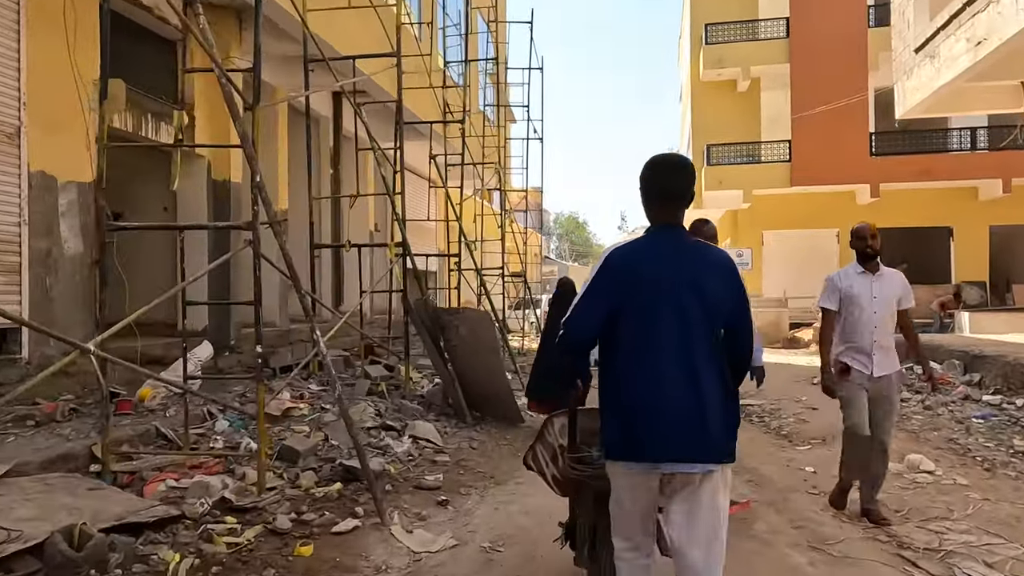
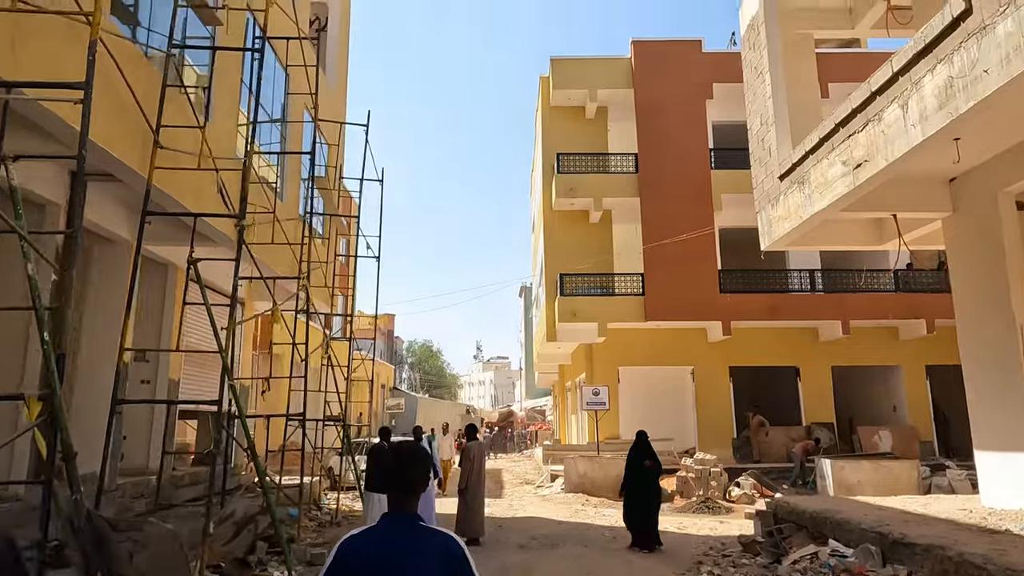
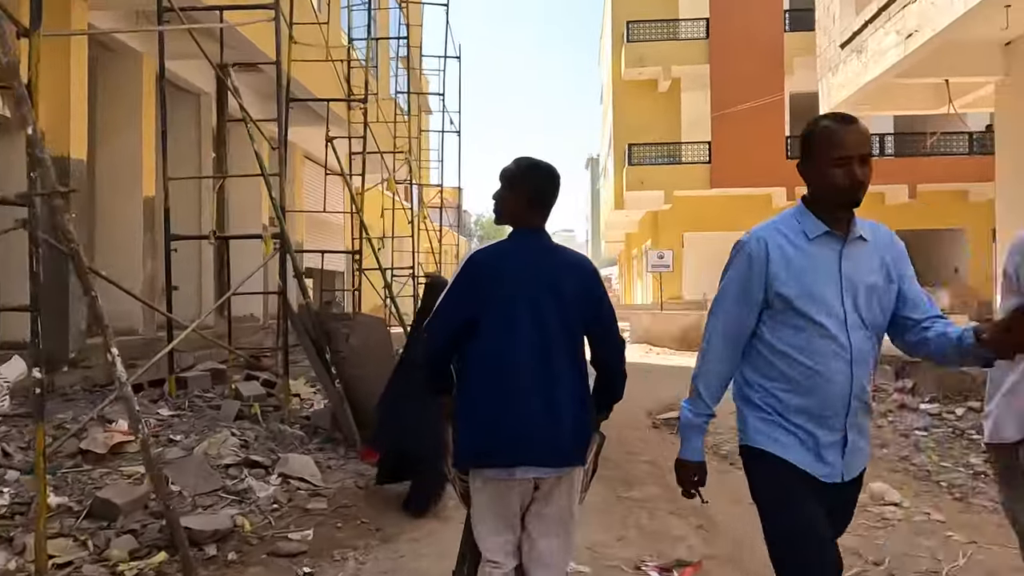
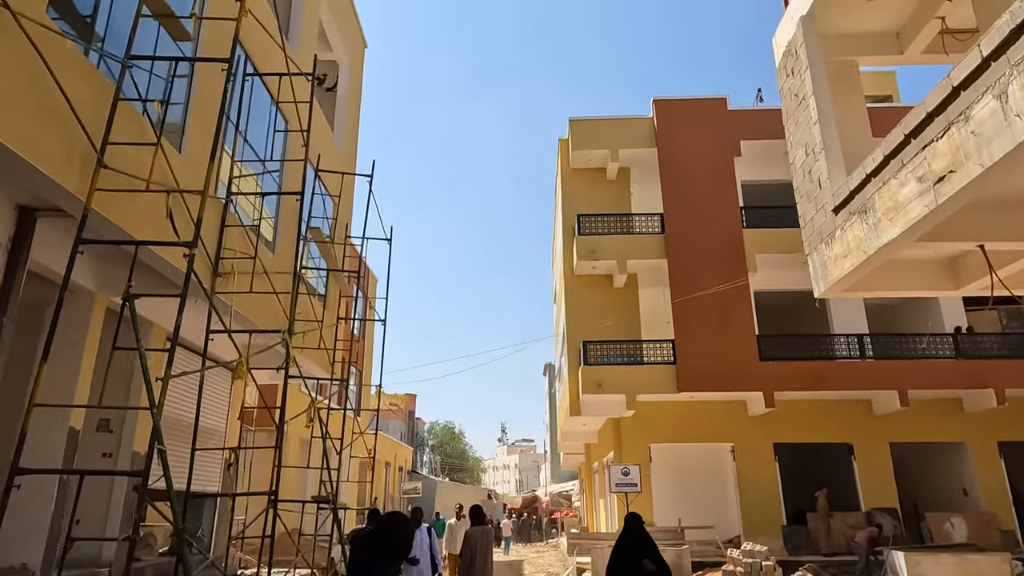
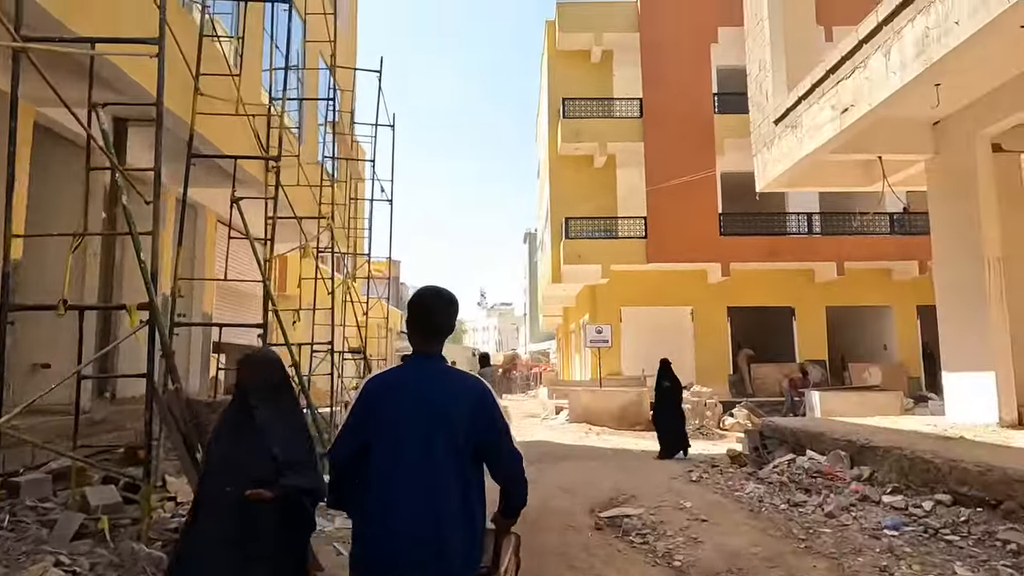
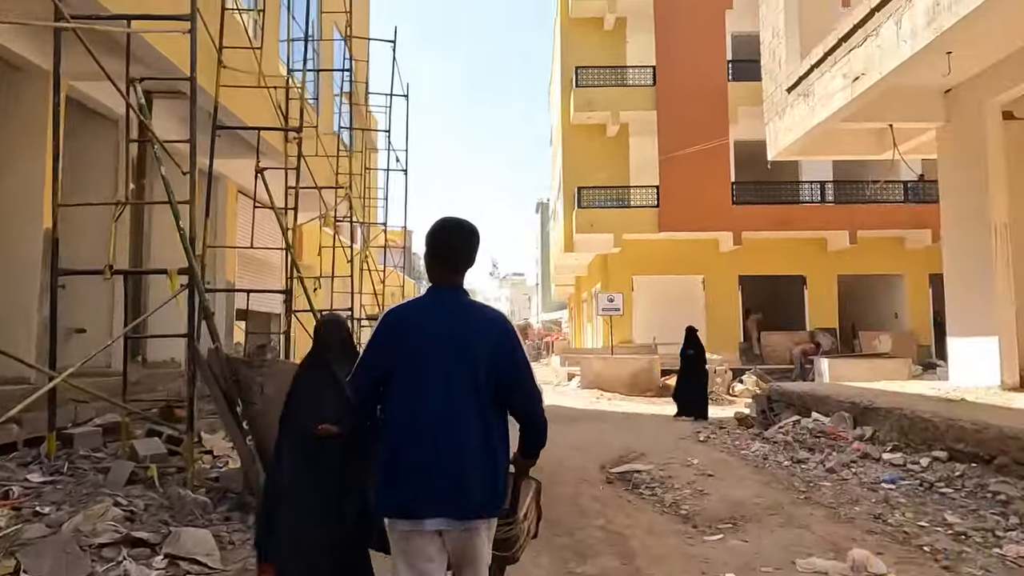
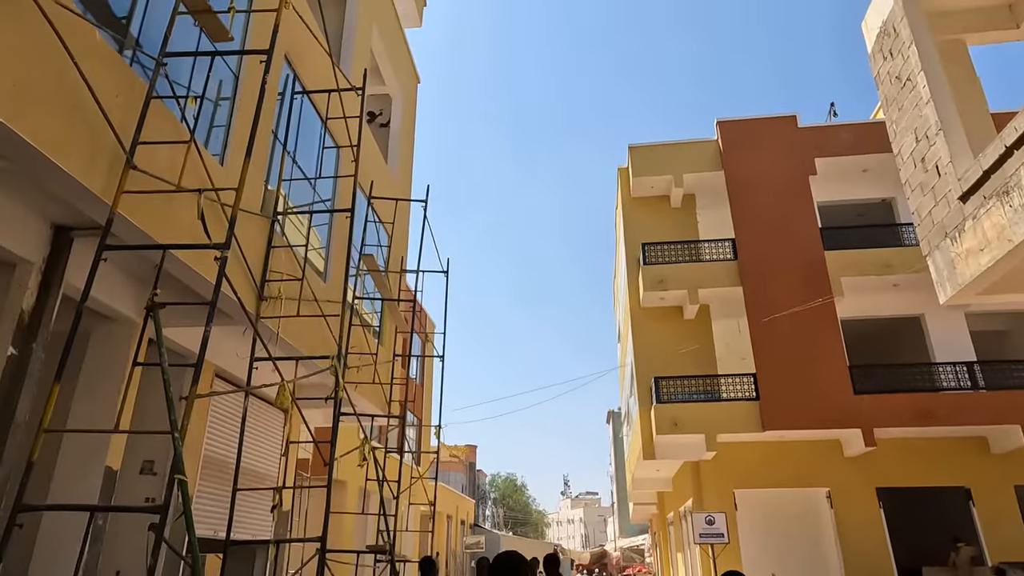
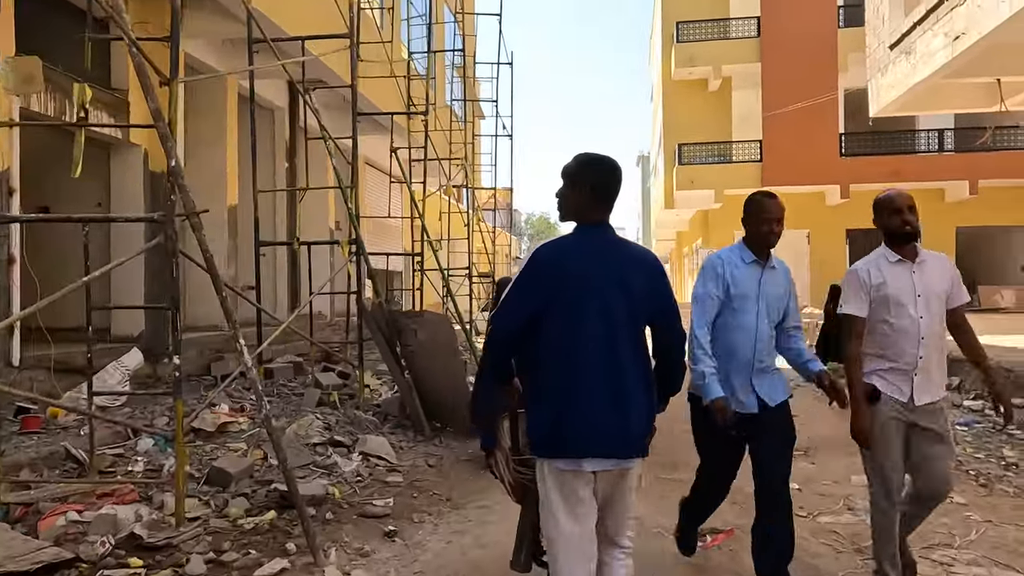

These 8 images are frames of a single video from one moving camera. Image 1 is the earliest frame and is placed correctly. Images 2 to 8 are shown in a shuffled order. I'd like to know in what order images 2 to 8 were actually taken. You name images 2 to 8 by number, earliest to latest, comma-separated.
8, 3, 6, 5, 2, 4, 7
